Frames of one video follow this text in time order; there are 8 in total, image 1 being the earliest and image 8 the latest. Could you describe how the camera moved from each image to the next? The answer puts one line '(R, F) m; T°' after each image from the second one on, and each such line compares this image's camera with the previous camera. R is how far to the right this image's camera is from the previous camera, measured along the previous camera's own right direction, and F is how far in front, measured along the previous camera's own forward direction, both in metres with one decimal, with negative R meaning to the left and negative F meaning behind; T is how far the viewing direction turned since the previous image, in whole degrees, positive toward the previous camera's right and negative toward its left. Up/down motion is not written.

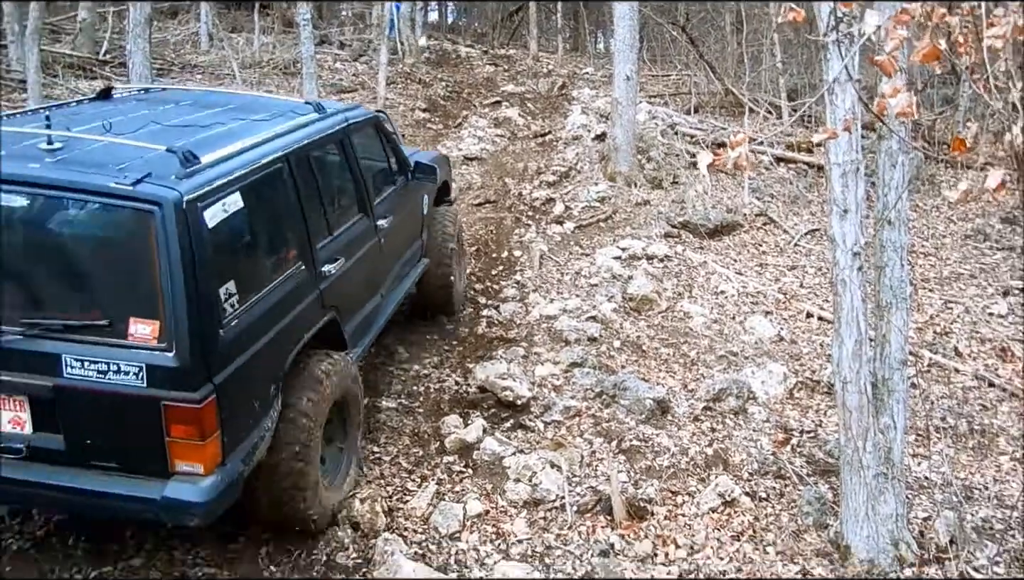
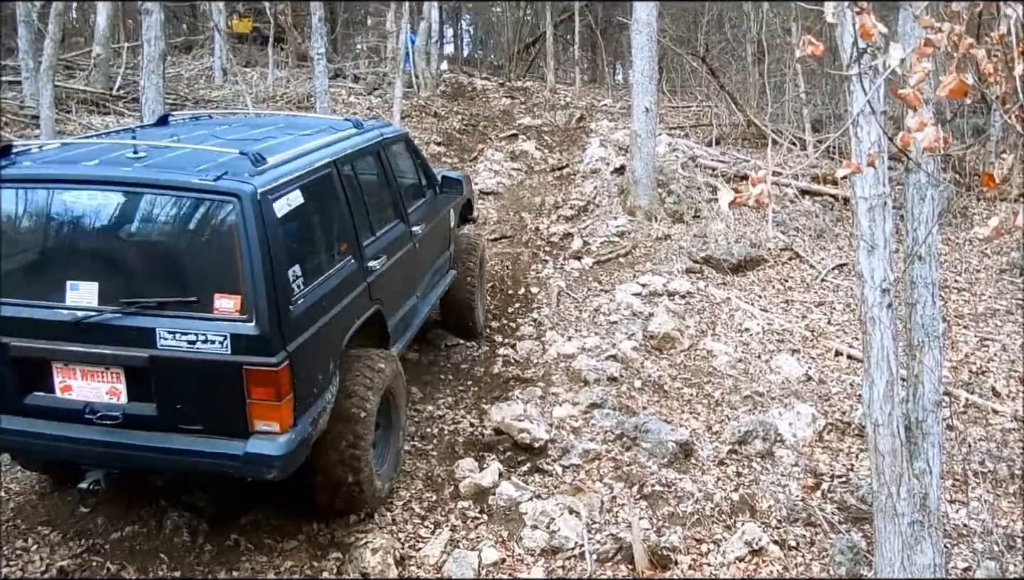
(0.0, +0.3) m; -1°
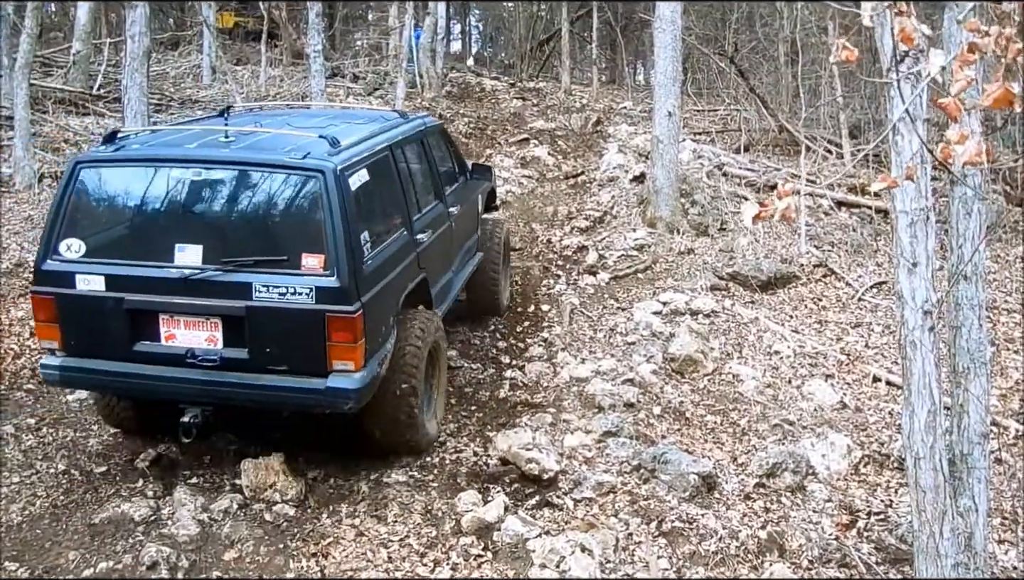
(+0.1, +0.6) m; -1°
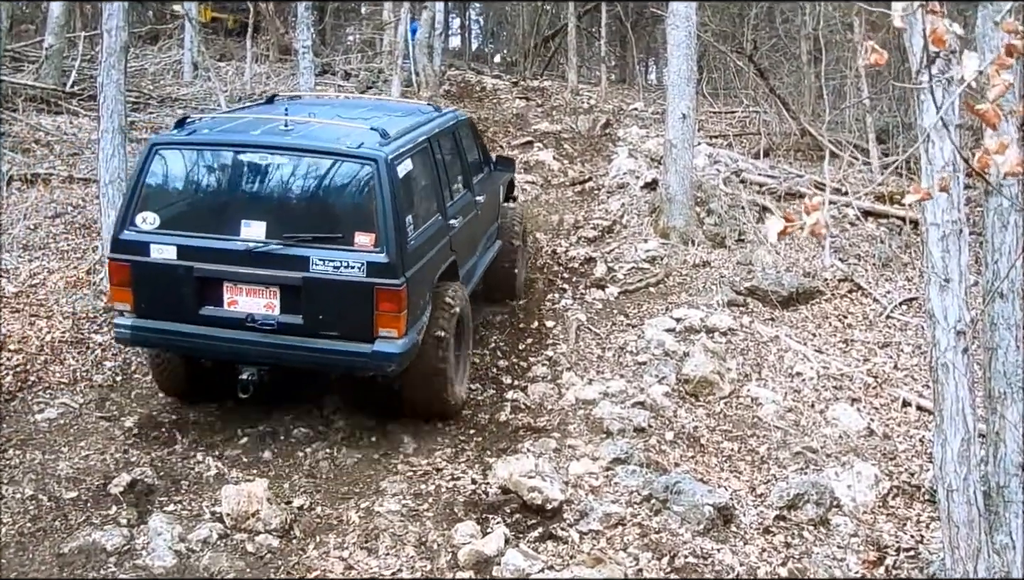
(0.0, +0.5) m; 0°
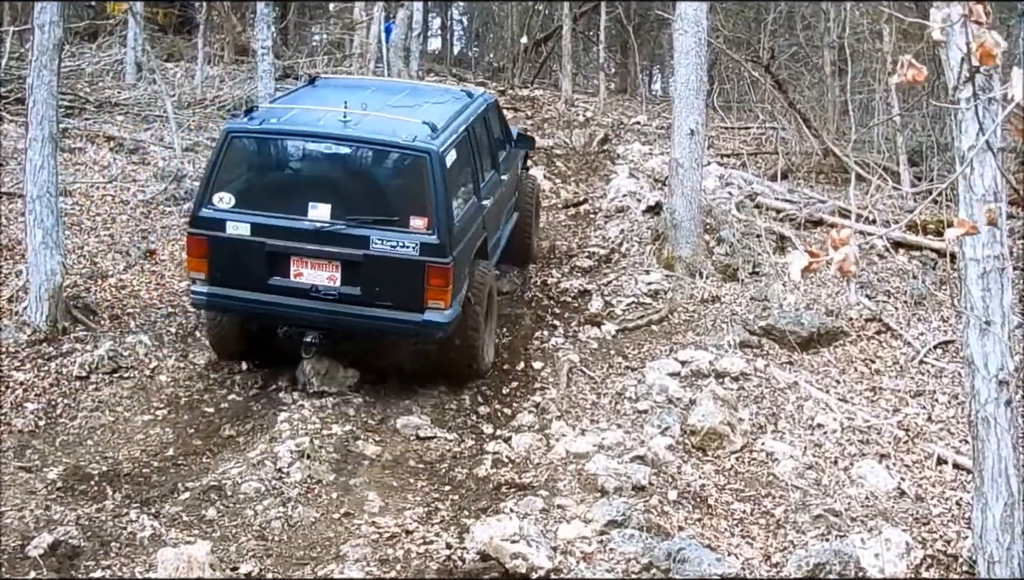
(0.0, +0.8) m; +1°
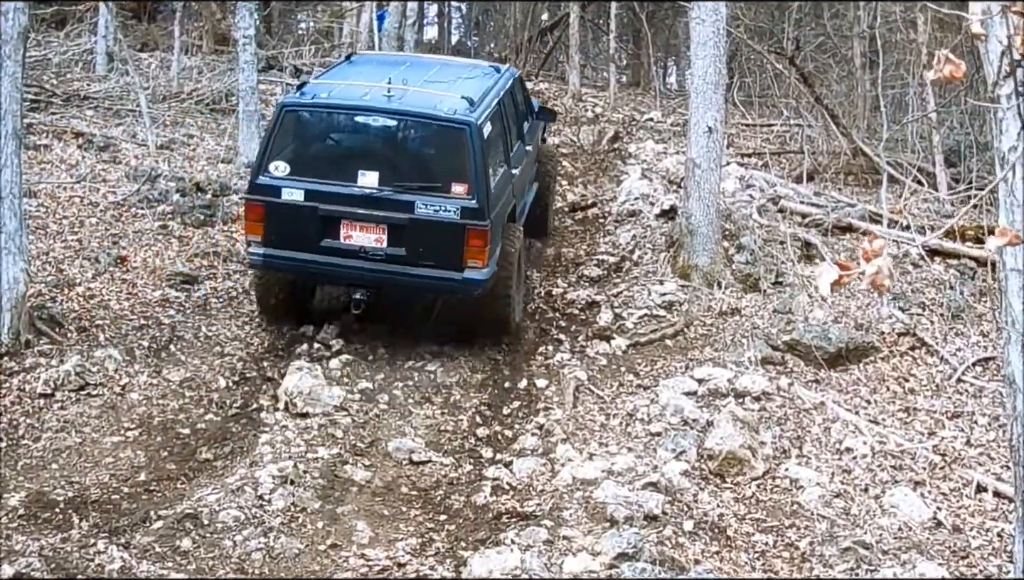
(0.0, +0.5) m; 0°
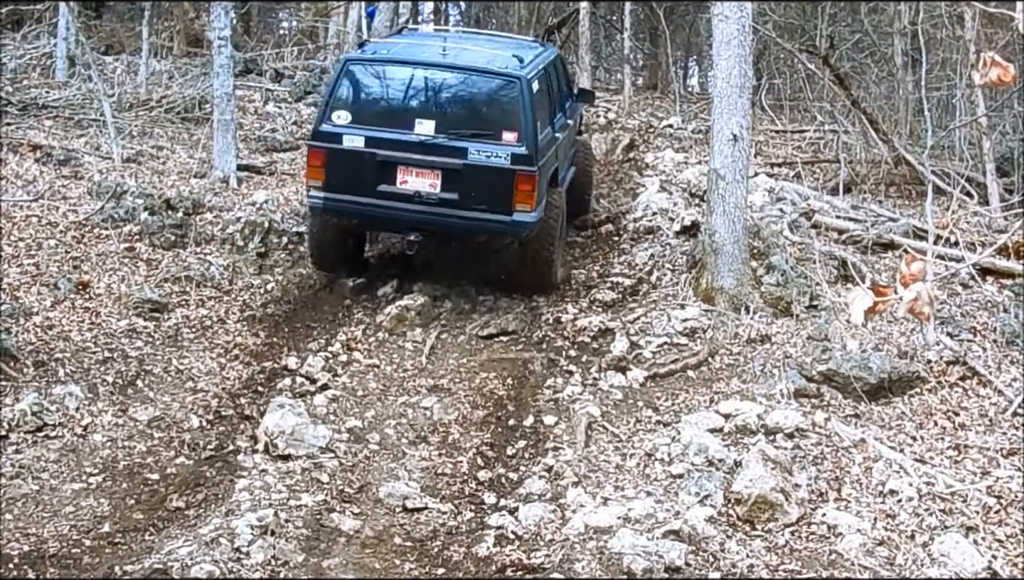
(0.0, +0.6) m; 0°
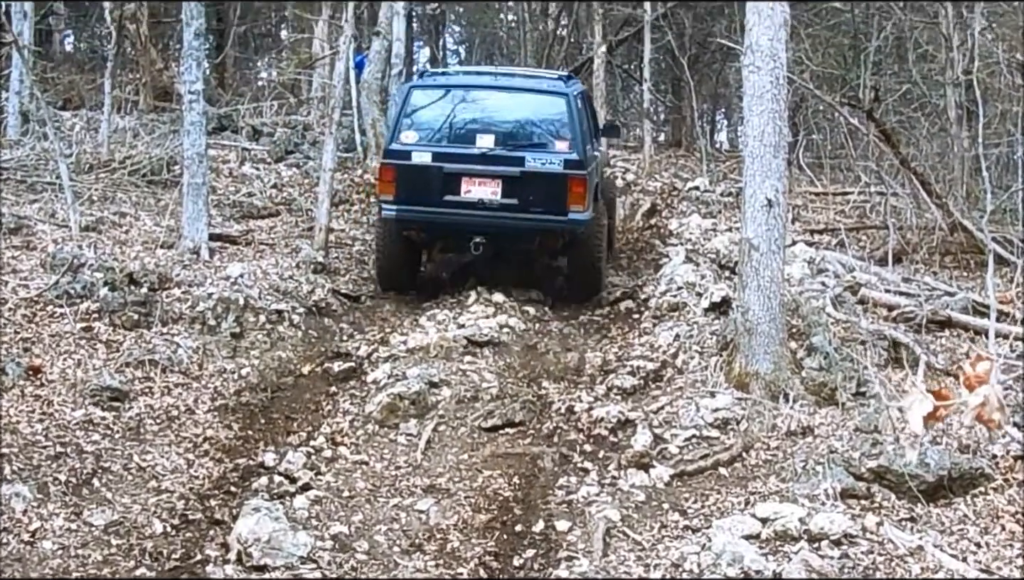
(0.0, +0.6) m; 0°
